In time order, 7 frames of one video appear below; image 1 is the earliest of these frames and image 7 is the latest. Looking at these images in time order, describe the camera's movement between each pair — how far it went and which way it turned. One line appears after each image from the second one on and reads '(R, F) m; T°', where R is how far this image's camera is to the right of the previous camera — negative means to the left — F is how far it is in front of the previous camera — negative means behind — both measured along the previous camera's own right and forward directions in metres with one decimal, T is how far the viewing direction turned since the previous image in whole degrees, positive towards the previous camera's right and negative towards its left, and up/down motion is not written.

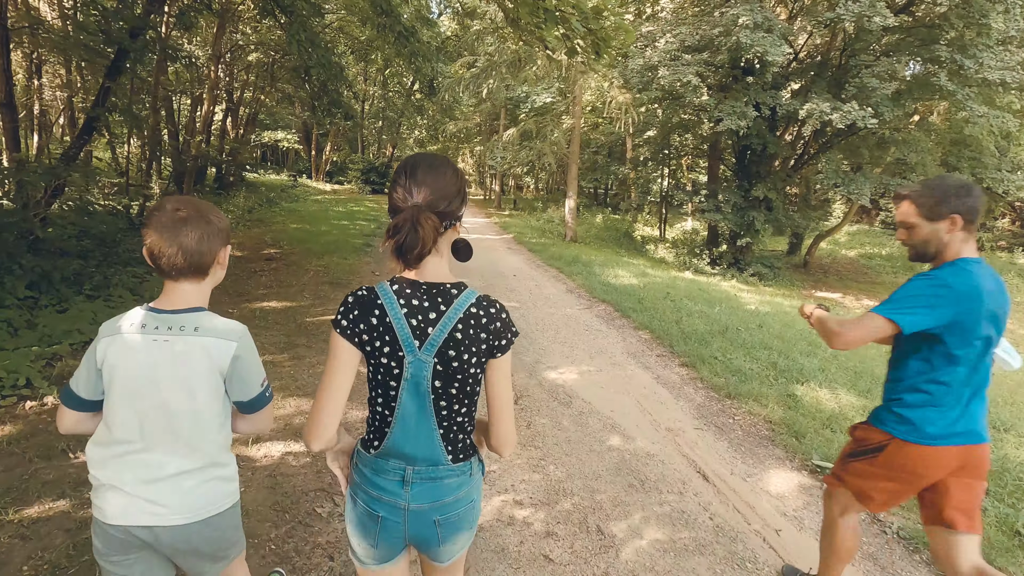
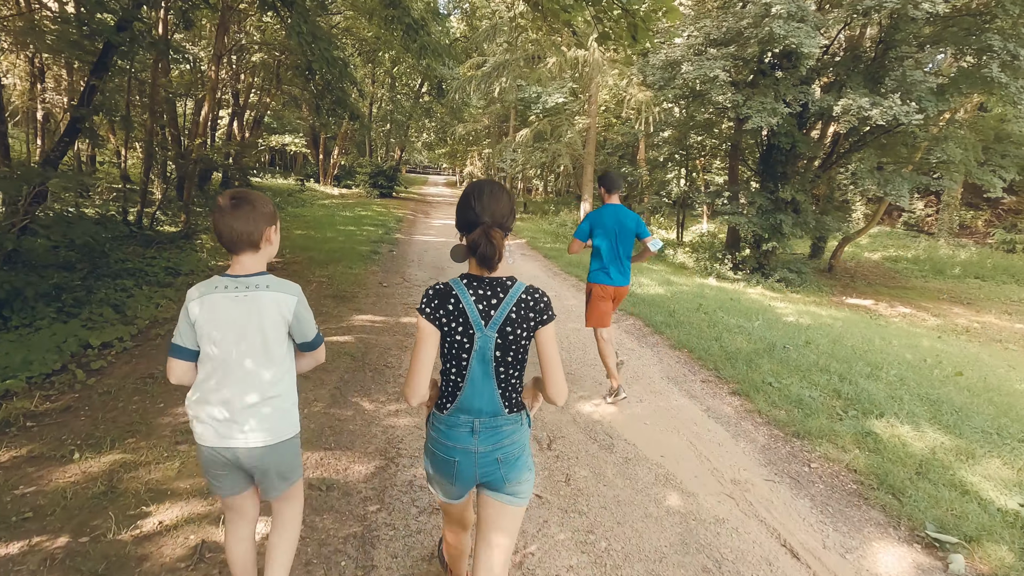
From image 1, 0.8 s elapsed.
(-0.1, +0.6) m; -1°
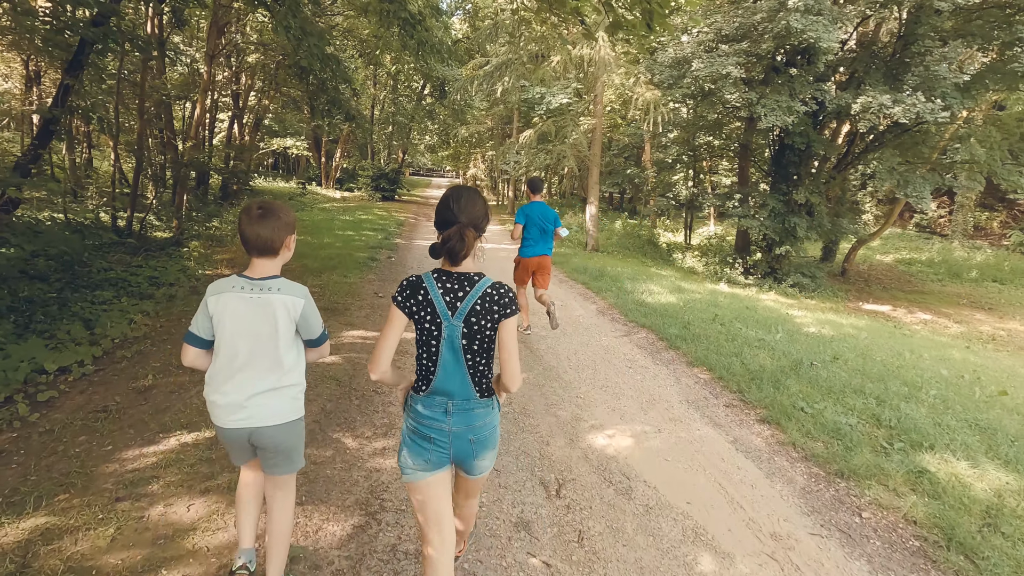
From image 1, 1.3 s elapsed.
(0.0, +0.4) m; 0°
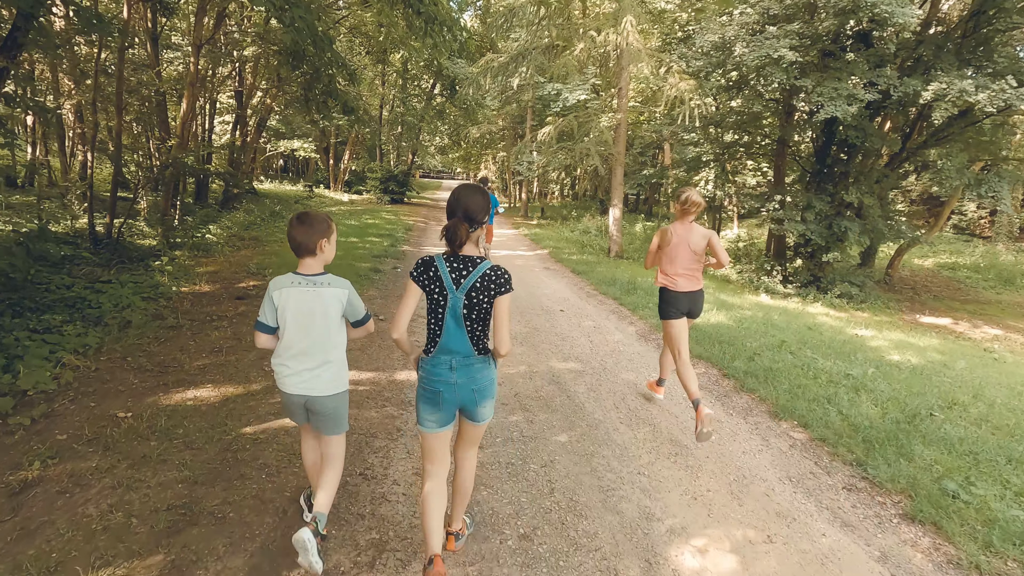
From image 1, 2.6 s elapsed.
(-0.2, +1.1) m; -1°
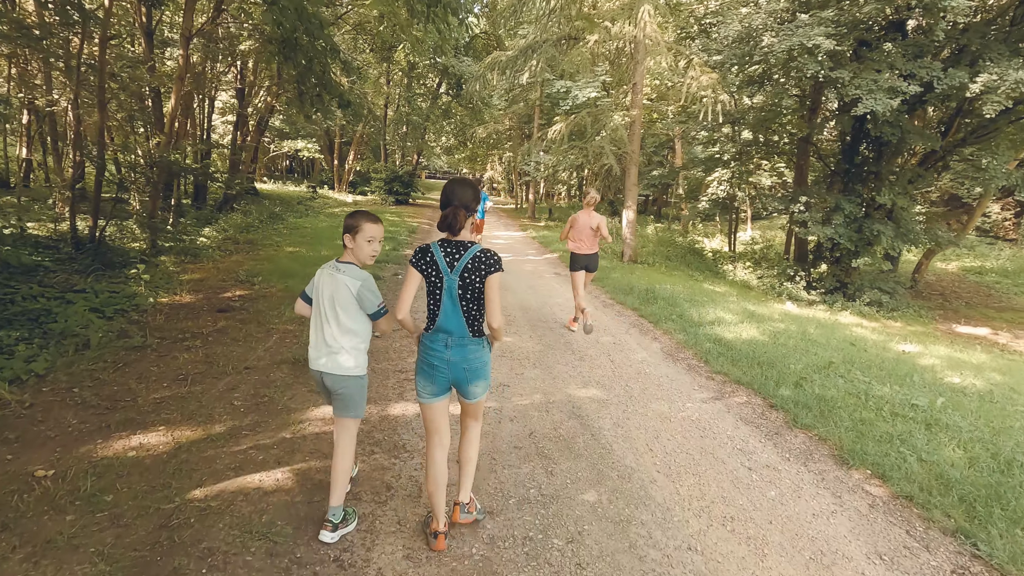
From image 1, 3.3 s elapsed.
(-0.1, +0.6) m; -1°
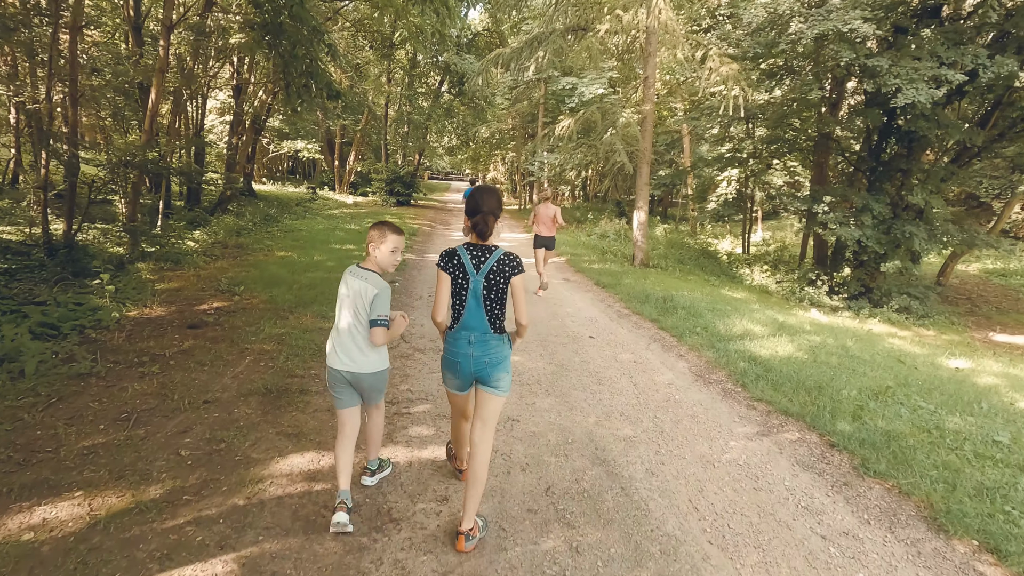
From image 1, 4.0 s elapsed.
(0.0, +0.7) m; 0°
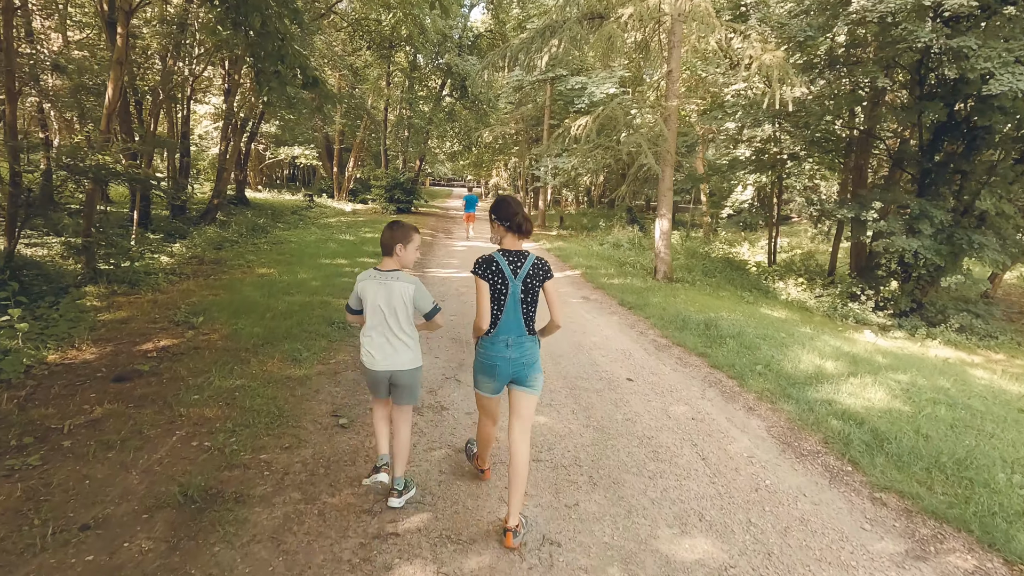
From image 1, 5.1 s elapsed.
(-0.2, +1.2) m; 0°
